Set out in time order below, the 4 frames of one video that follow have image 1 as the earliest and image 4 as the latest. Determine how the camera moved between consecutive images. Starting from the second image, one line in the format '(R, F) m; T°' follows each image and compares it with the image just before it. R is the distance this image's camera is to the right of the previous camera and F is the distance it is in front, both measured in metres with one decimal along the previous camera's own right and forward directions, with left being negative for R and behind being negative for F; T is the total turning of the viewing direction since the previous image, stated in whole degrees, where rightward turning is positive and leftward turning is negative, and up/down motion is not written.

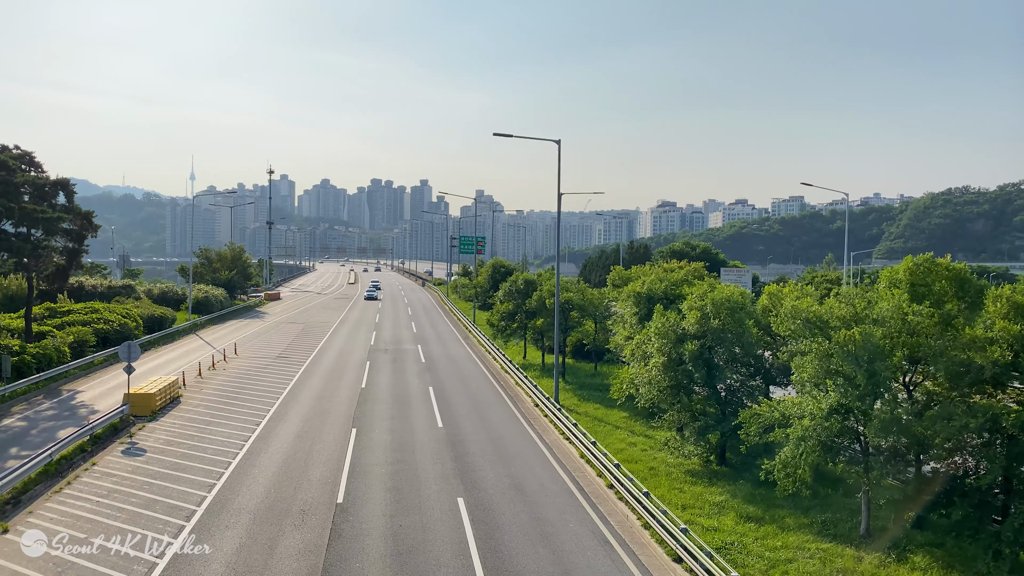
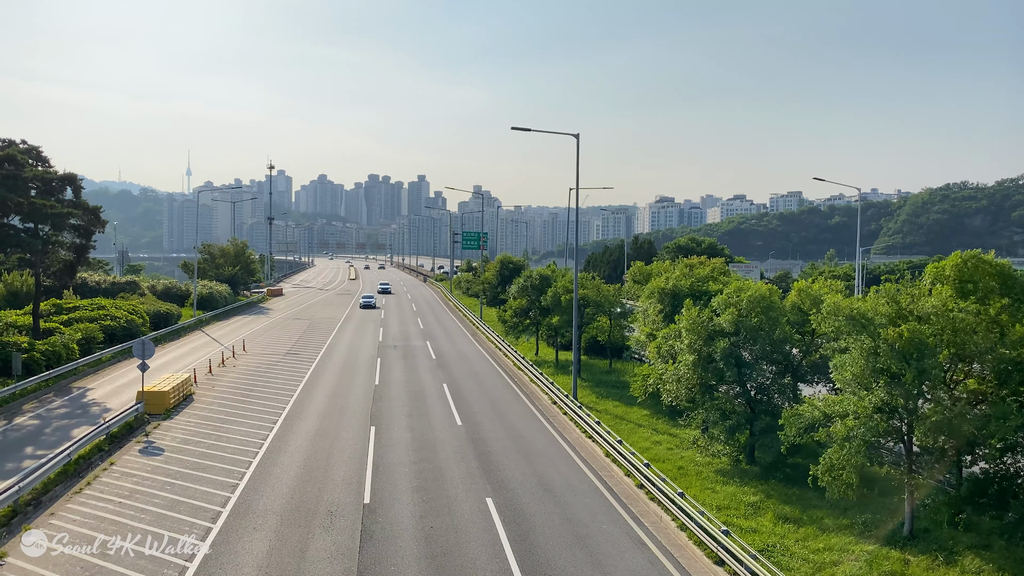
(-0.8, +0.3) m; 0°
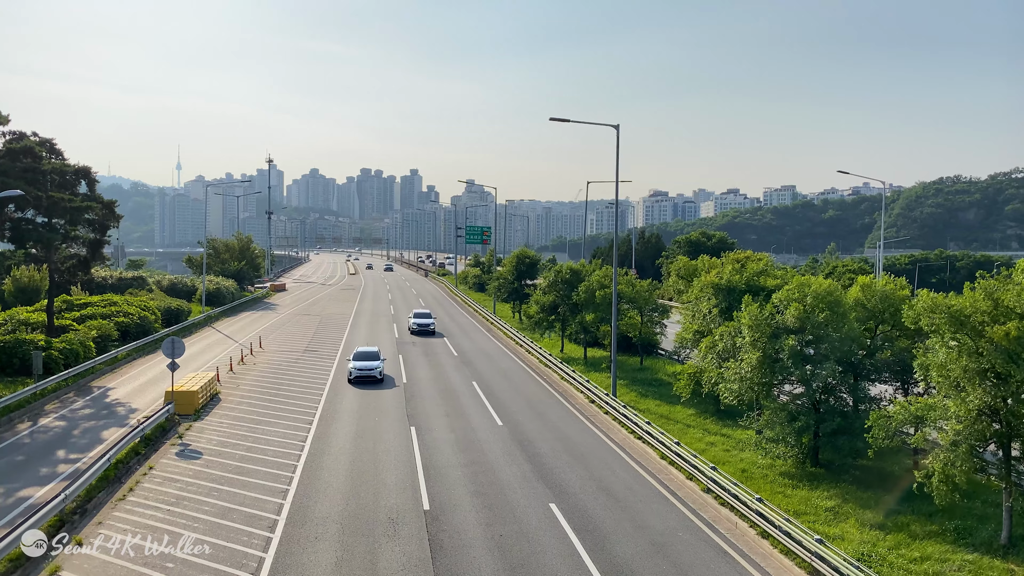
(-1.7, +0.7) m; 0°
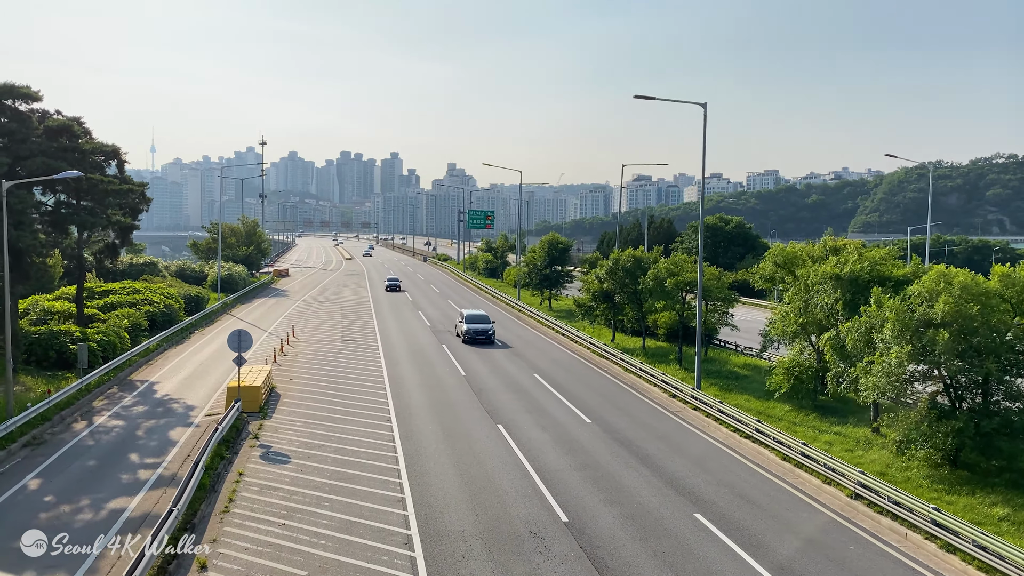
(-3.5, +1.3) m; +1°
